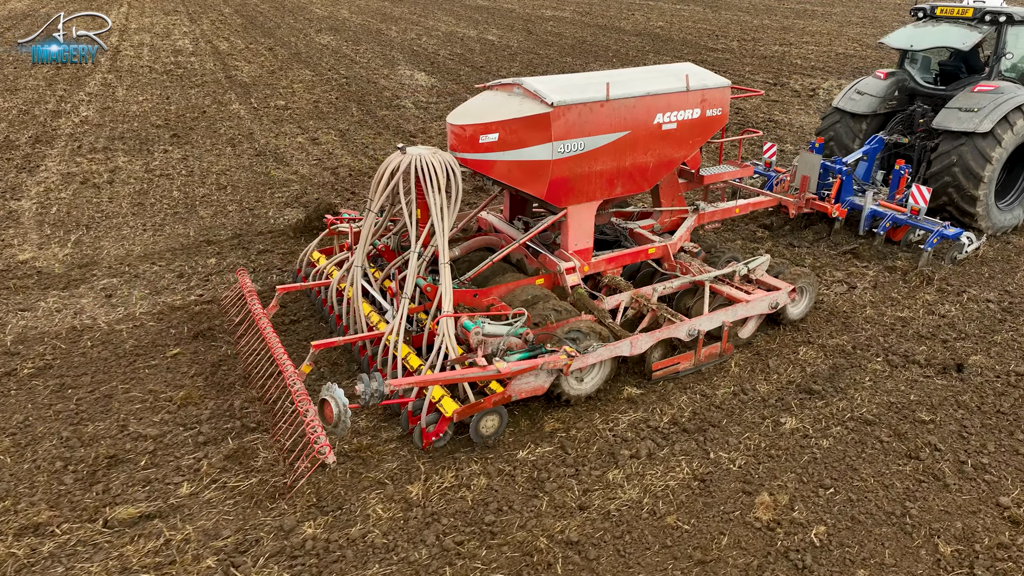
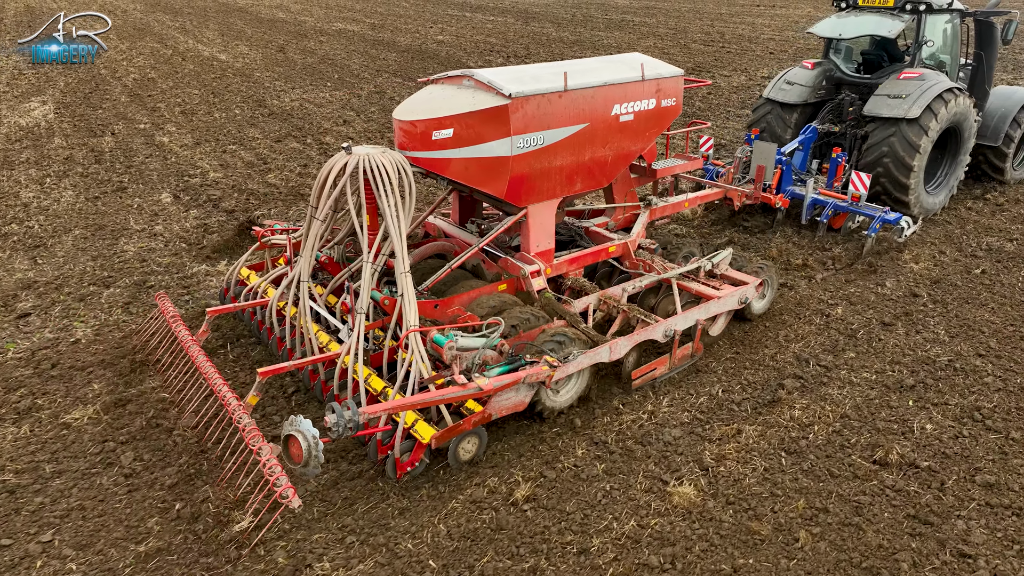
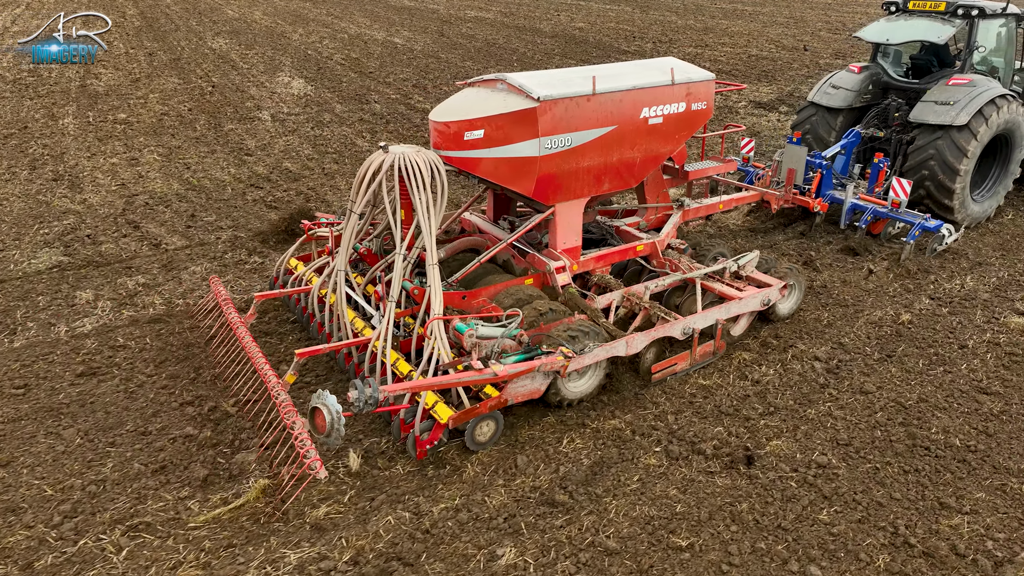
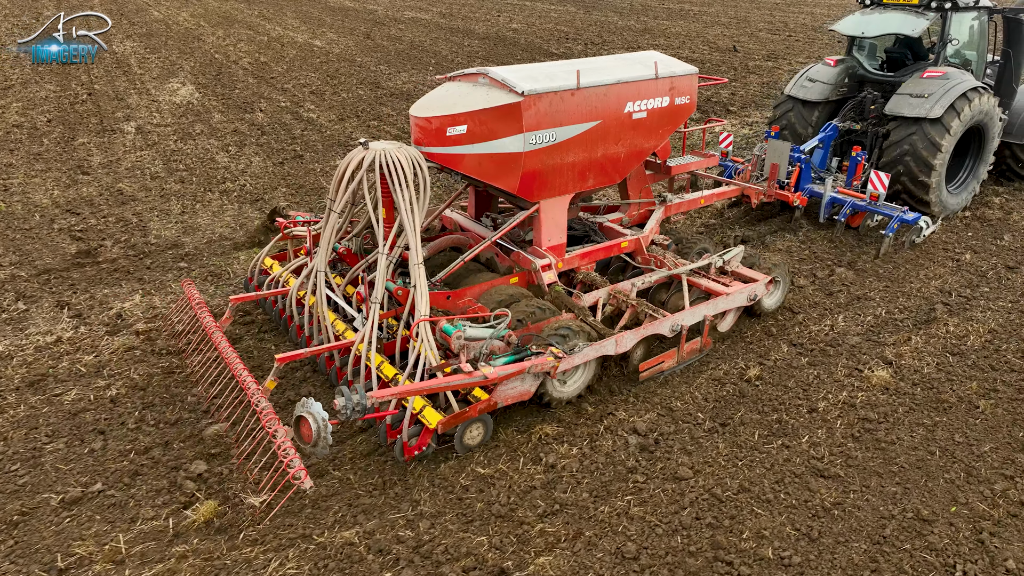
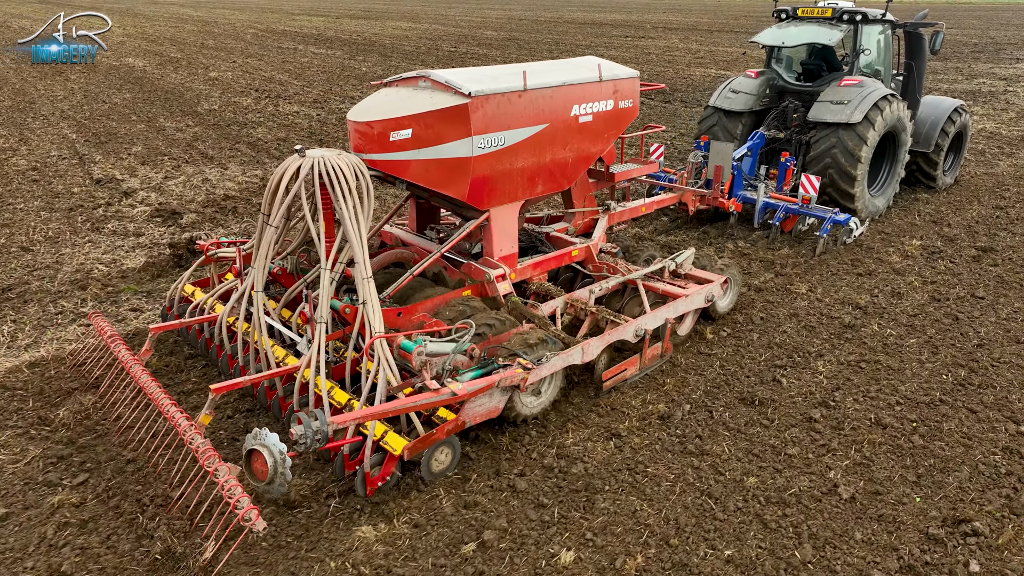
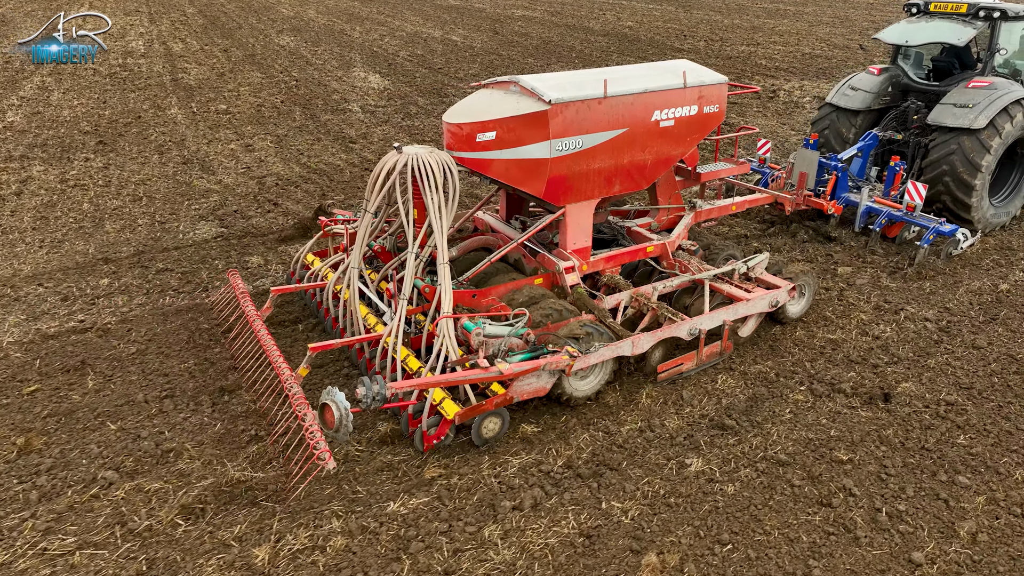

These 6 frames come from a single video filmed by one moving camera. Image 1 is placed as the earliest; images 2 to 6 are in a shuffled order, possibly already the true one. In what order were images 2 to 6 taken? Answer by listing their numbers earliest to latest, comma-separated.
6, 3, 4, 2, 5
